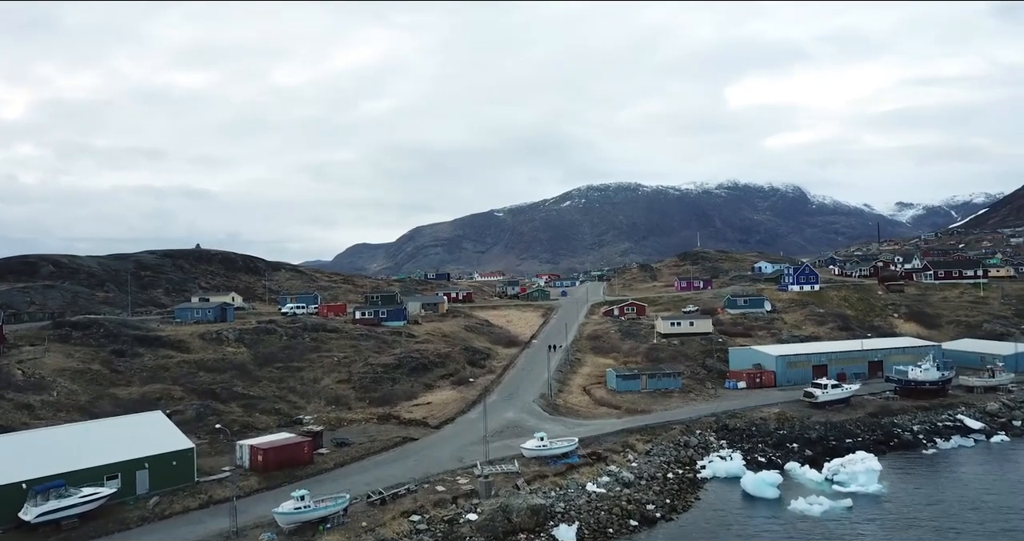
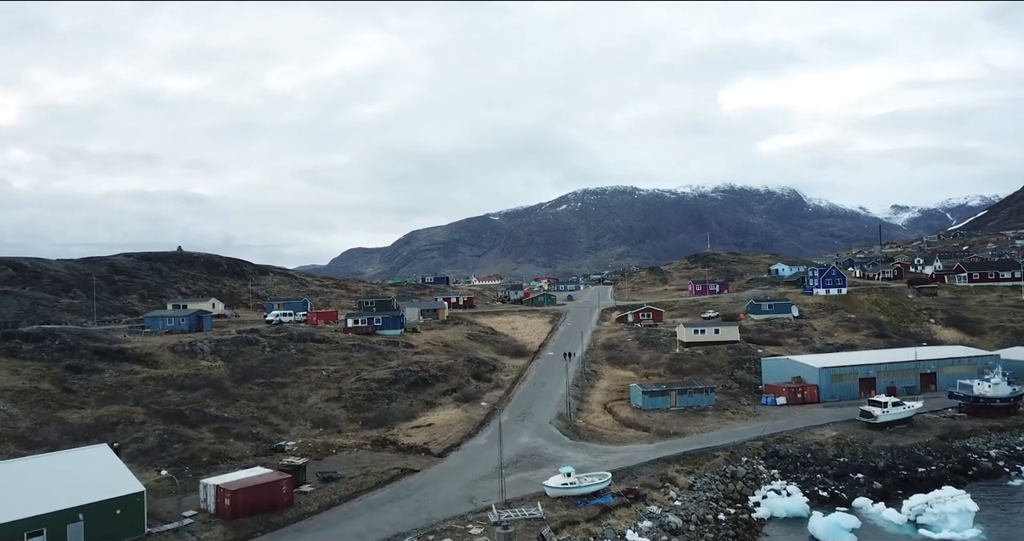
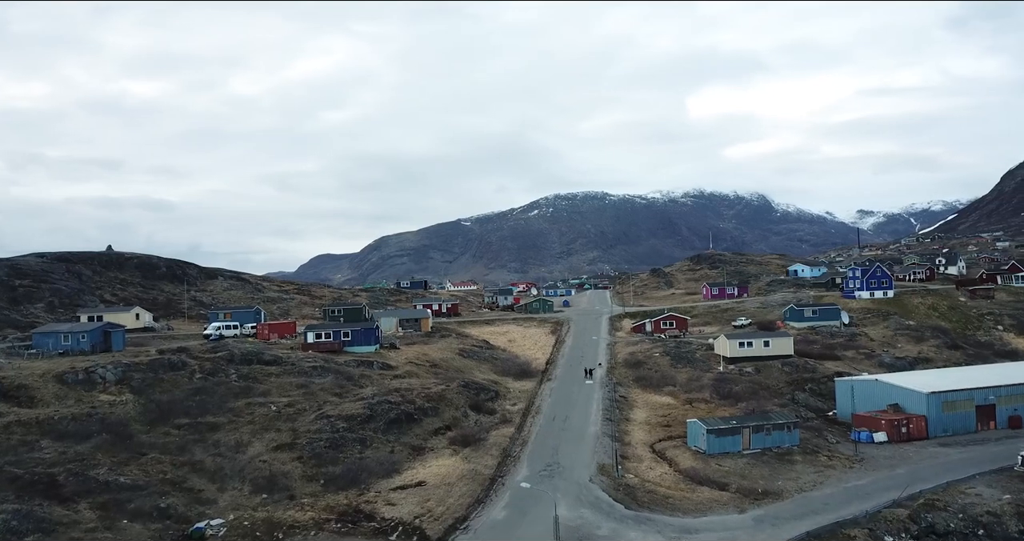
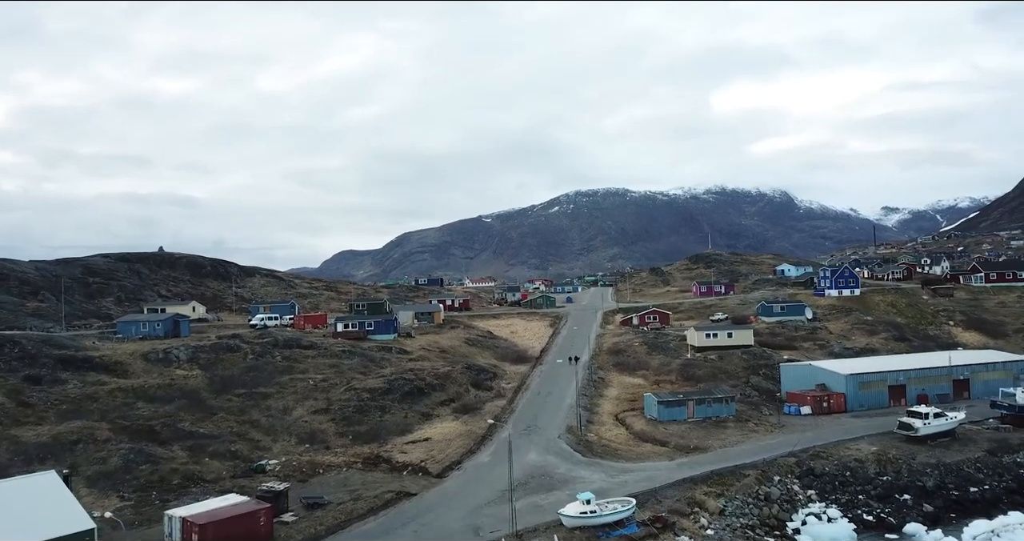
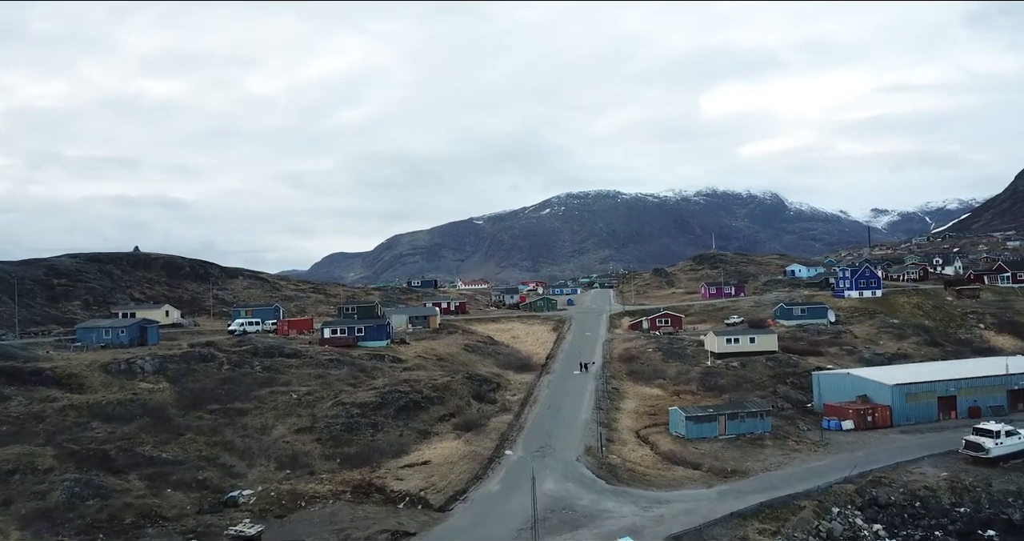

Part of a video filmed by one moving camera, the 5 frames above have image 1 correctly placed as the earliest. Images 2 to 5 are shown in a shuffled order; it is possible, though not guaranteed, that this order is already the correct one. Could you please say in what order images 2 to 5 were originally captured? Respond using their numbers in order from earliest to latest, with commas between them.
2, 4, 5, 3
